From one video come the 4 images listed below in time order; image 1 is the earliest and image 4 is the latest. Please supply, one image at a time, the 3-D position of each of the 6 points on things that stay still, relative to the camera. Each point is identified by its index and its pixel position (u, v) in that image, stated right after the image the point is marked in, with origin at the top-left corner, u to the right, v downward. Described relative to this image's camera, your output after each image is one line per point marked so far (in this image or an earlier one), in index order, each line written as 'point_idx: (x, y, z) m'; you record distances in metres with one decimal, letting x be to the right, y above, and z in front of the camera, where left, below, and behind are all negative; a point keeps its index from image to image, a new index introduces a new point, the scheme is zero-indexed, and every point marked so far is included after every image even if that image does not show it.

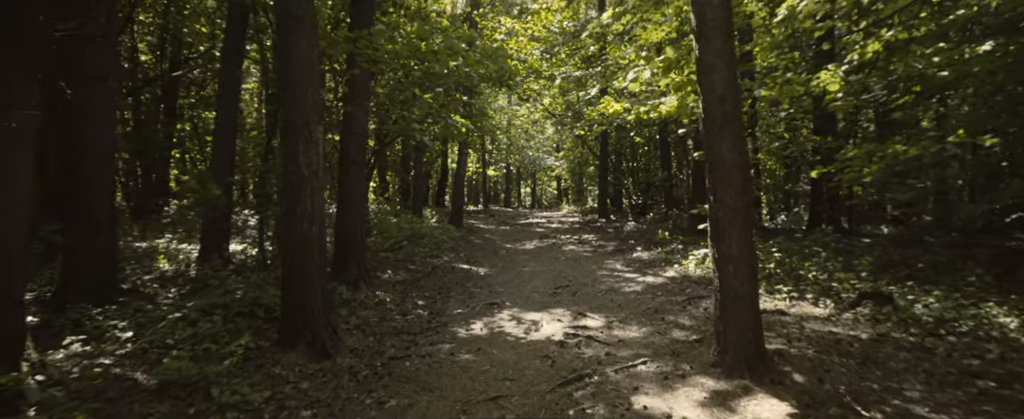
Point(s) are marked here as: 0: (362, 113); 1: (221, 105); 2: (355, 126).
0: (-2.9, +1.9, +10.3) m
1: (-6.0, +2.2, +11.1) m
2: (-3.0, +1.6, +10.2) m
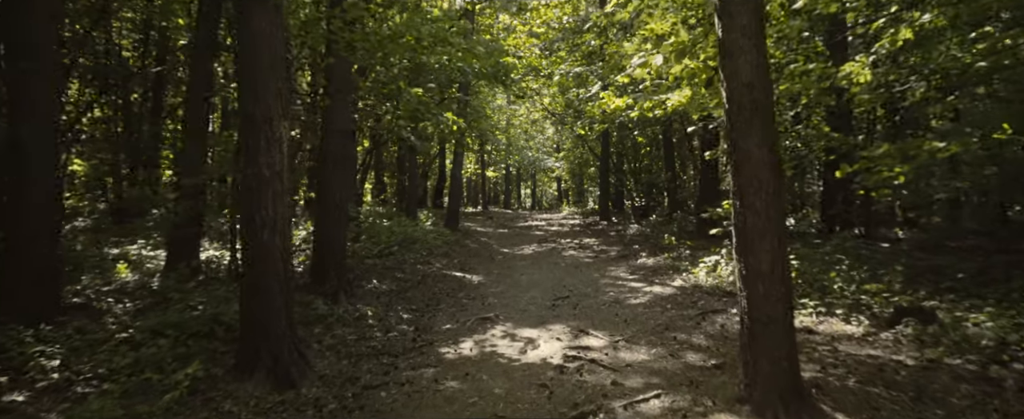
0: (-3.0, +1.8, +9.4) m
1: (-6.1, +2.1, +10.2) m
2: (-3.1, +1.5, +9.4) m
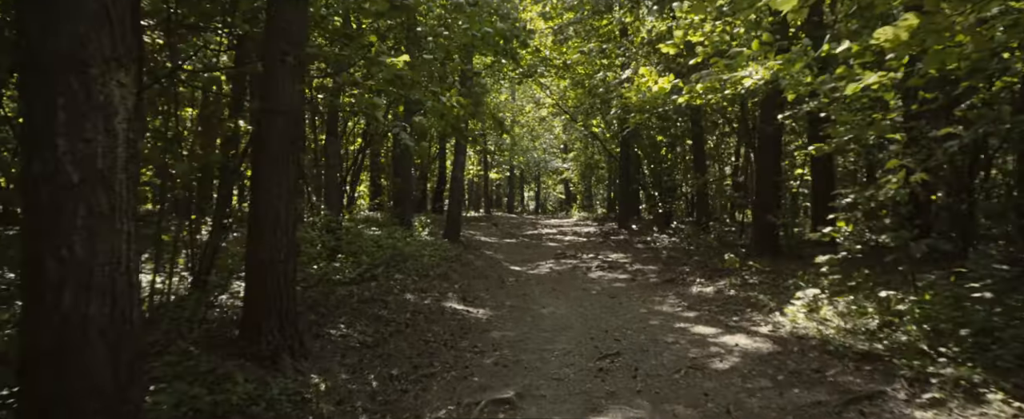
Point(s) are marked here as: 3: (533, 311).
0: (-2.7, +1.6, +6.4) m
1: (-5.8, +1.9, +7.2) m
2: (-2.8, +1.3, +6.3) m
3: (+0.4, -1.8, +9.7) m
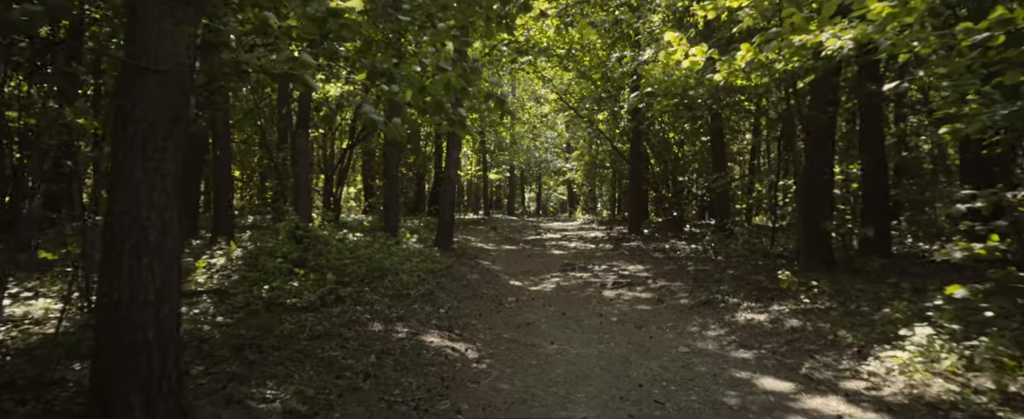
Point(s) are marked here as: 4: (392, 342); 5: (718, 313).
0: (-2.7, +1.5, +4.1) m
1: (-5.8, +1.8, +5.0) m
2: (-2.8, +1.2, +4.1) m
3: (+0.4, -1.9, +7.4) m
4: (-1.6, -1.8, +7.3) m
5: (+3.4, -1.7, +8.8) m
